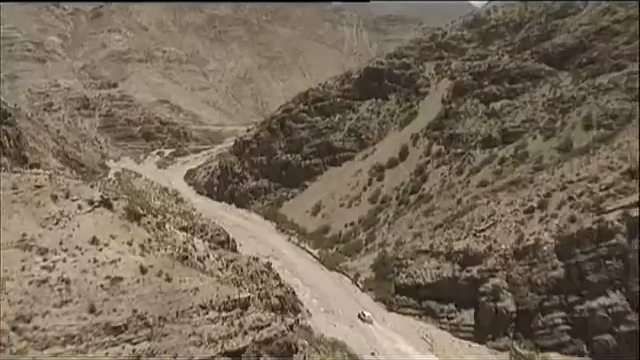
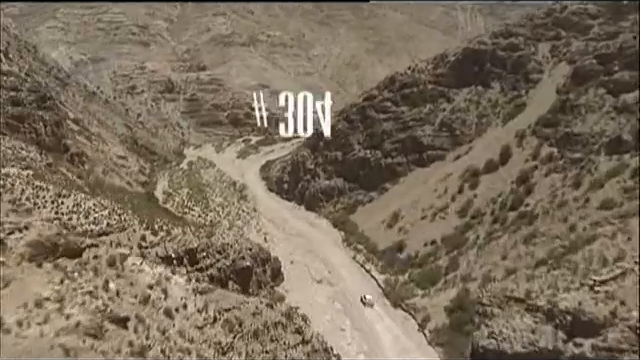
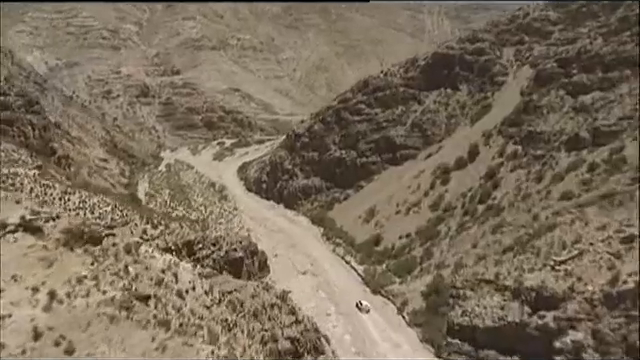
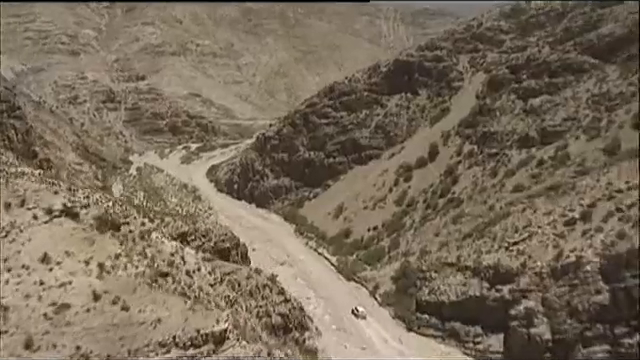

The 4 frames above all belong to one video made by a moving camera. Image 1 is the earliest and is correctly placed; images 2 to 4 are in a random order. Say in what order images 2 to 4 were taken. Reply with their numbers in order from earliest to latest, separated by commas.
4, 3, 2
